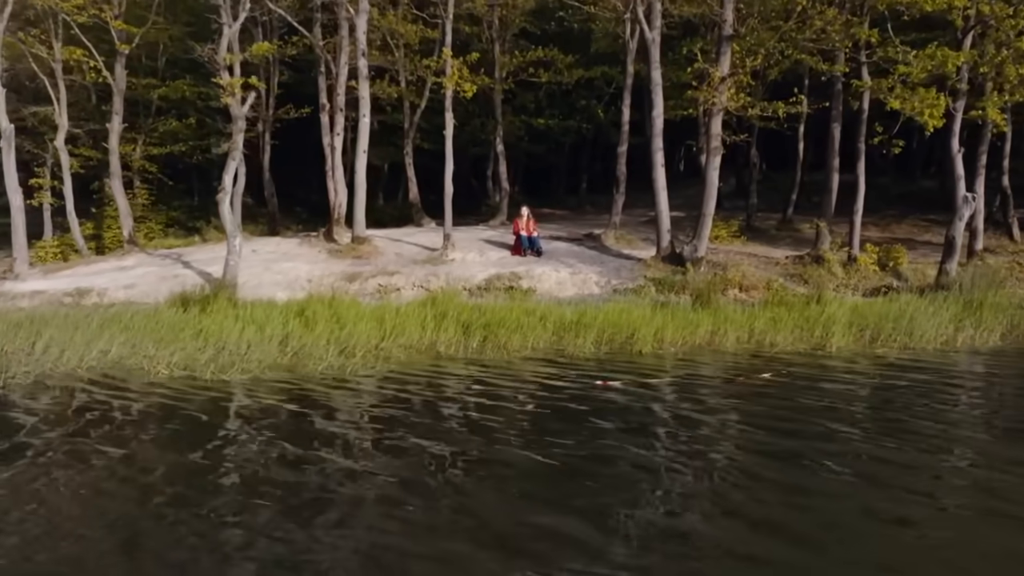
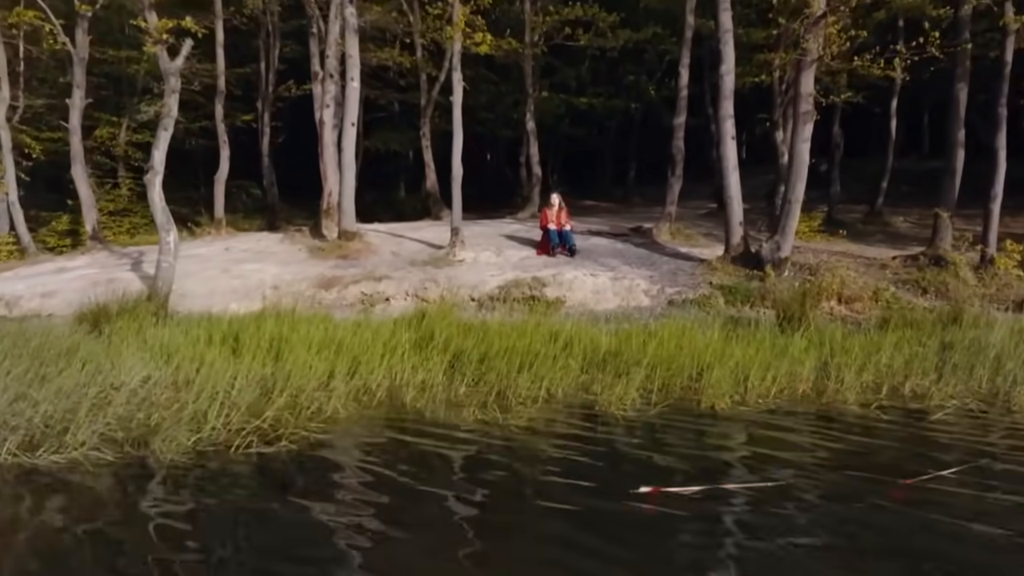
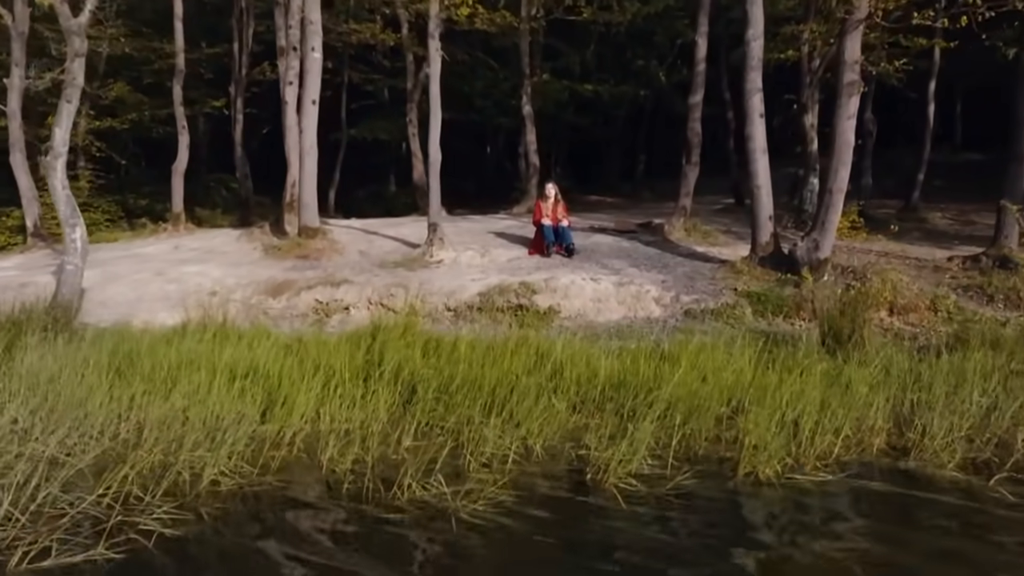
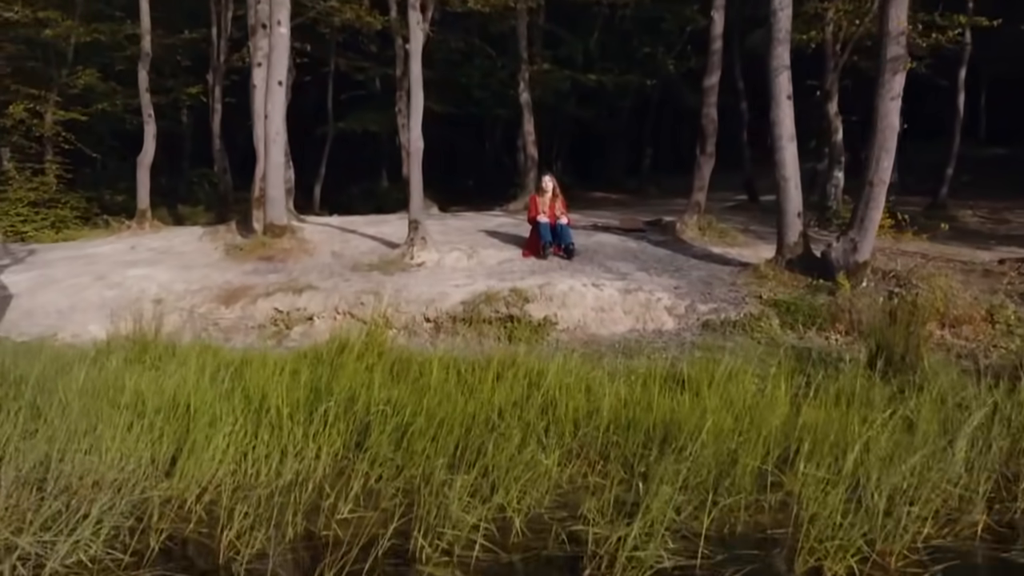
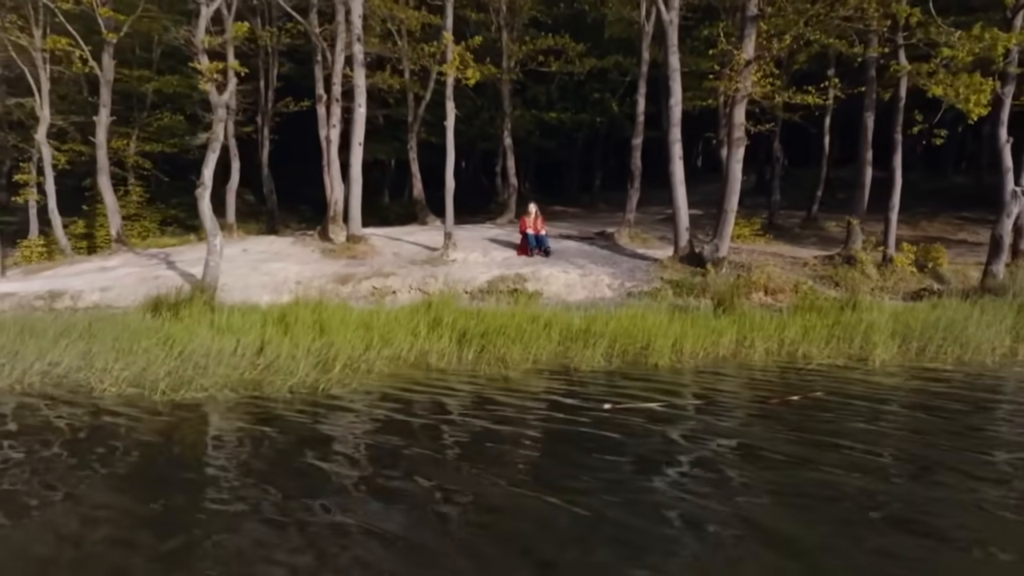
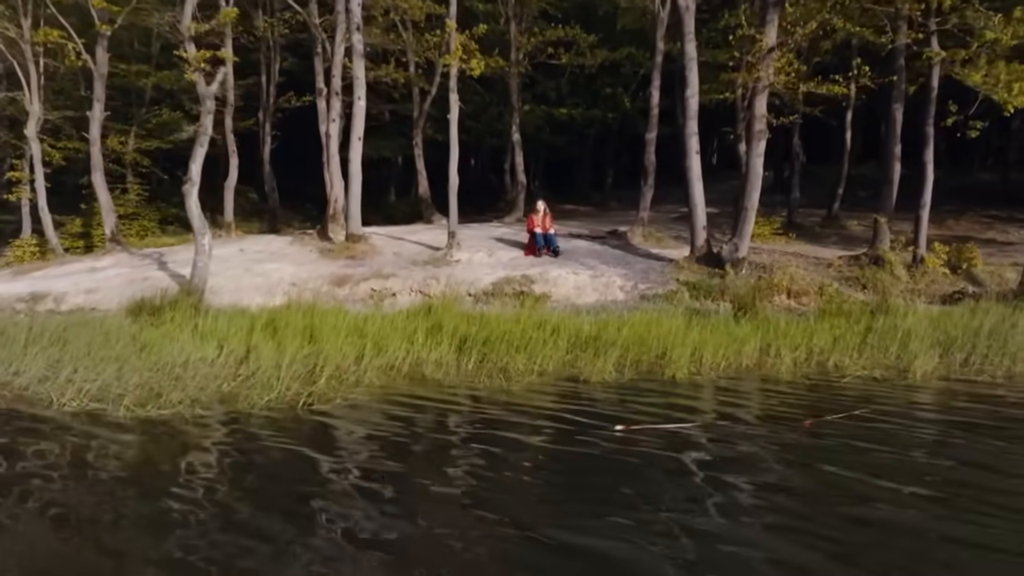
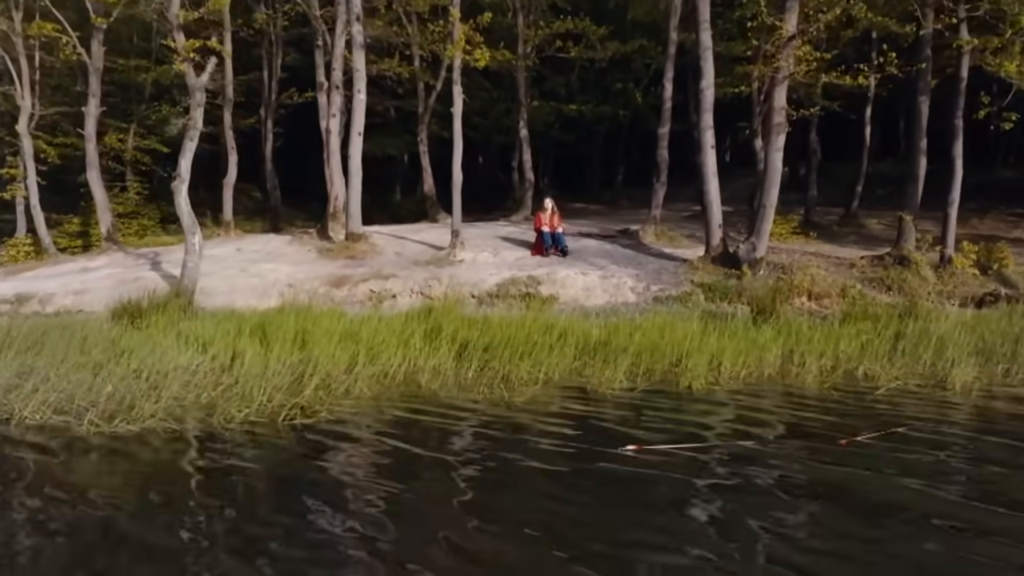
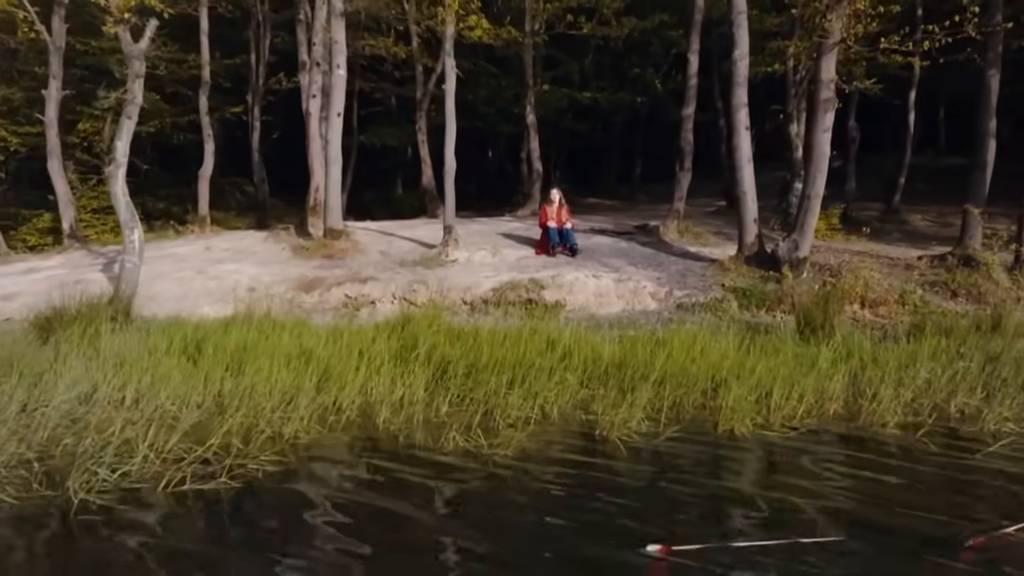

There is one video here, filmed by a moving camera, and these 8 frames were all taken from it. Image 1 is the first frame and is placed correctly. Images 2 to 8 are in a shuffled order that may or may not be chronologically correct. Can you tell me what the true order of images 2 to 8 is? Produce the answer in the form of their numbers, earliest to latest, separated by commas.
5, 6, 7, 2, 8, 3, 4
